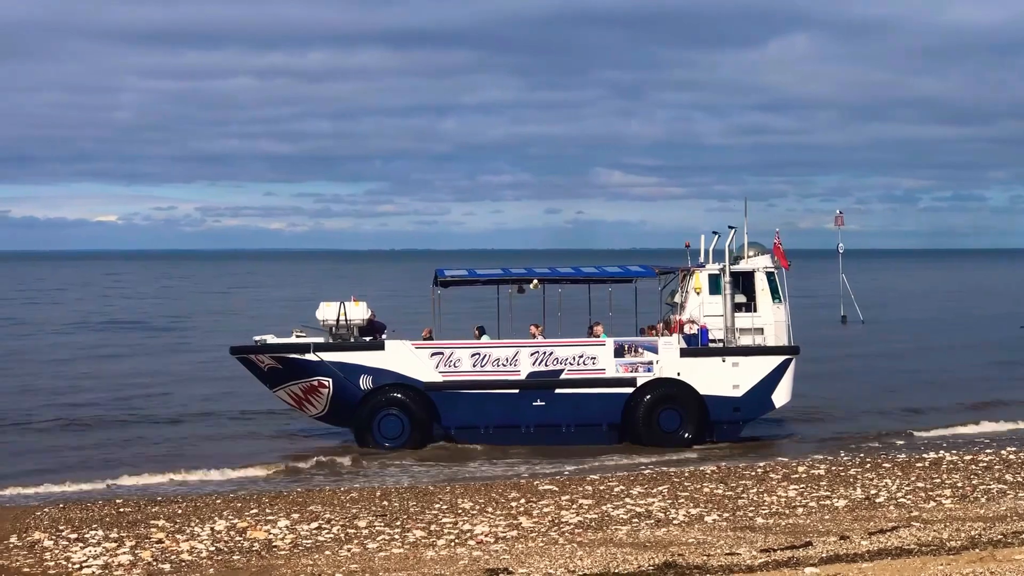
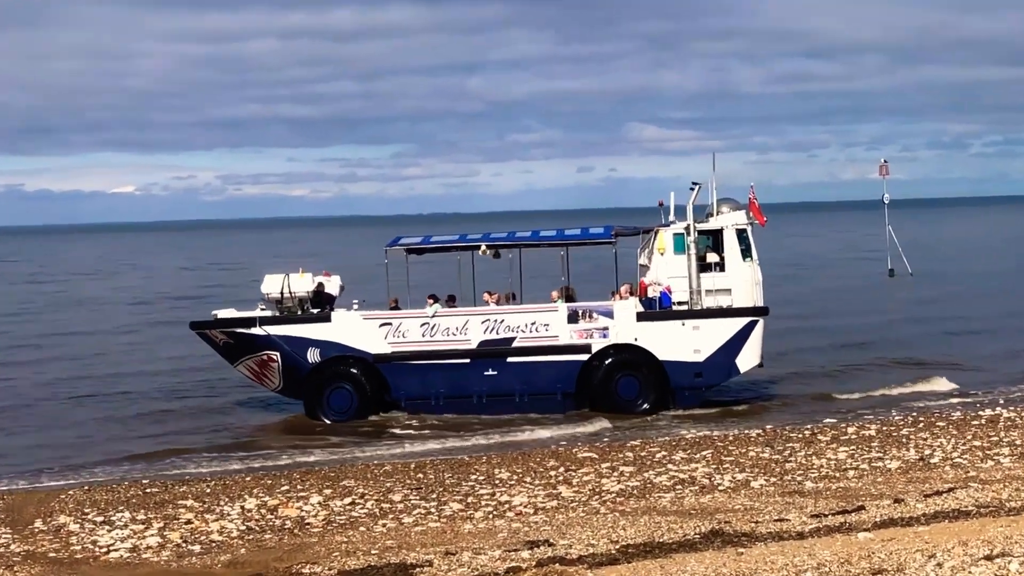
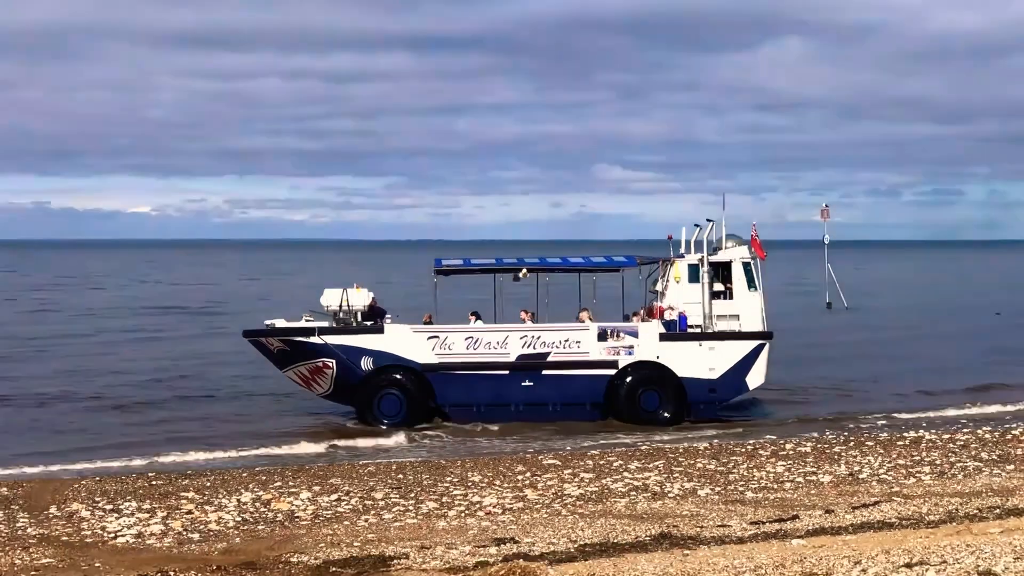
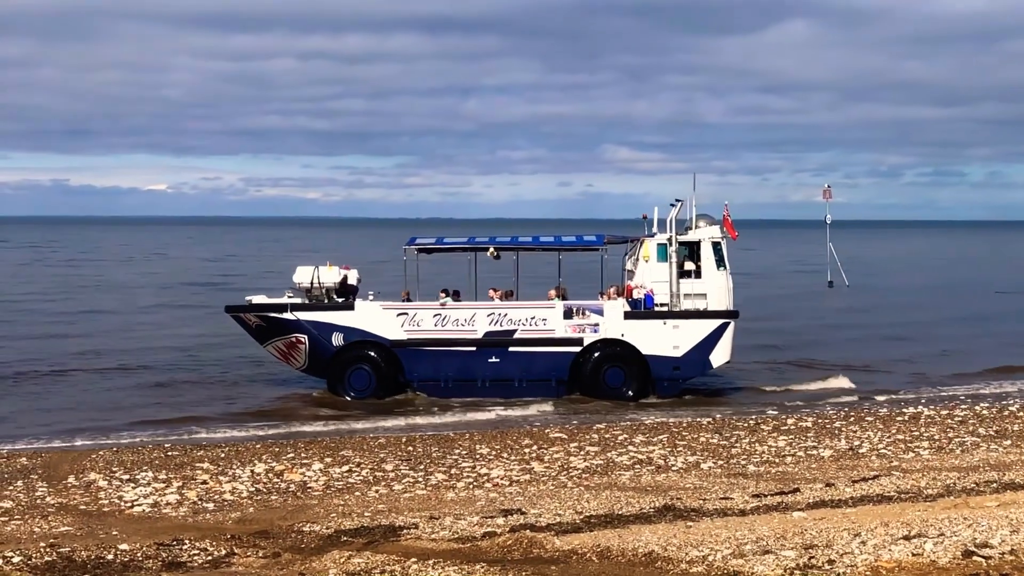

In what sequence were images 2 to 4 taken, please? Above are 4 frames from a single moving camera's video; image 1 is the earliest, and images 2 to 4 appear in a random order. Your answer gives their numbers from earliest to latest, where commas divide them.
3, 4, 2
